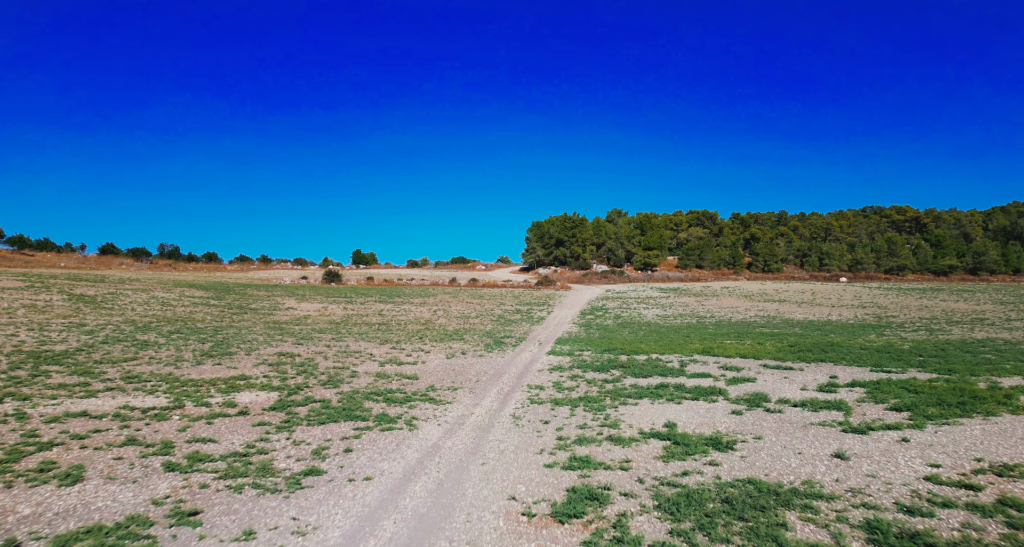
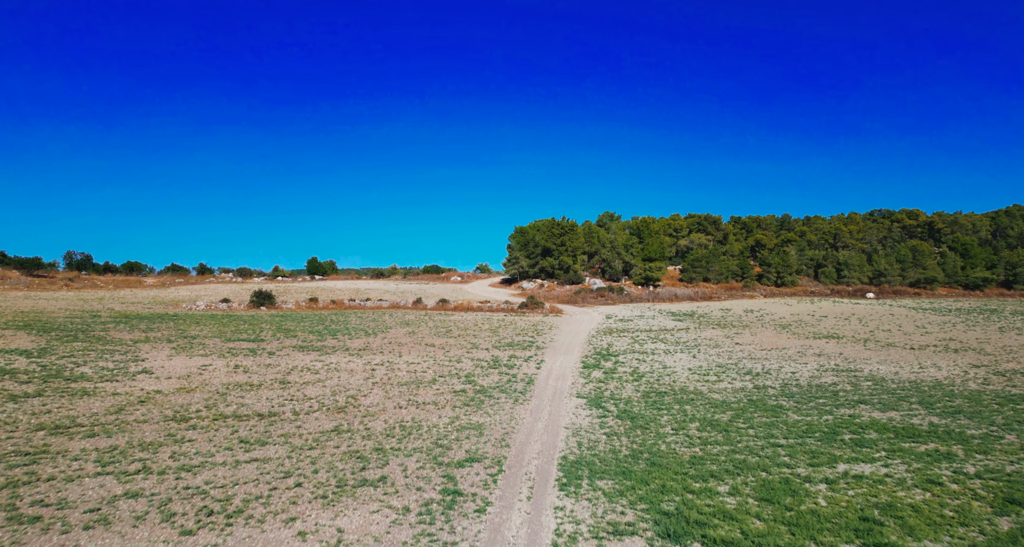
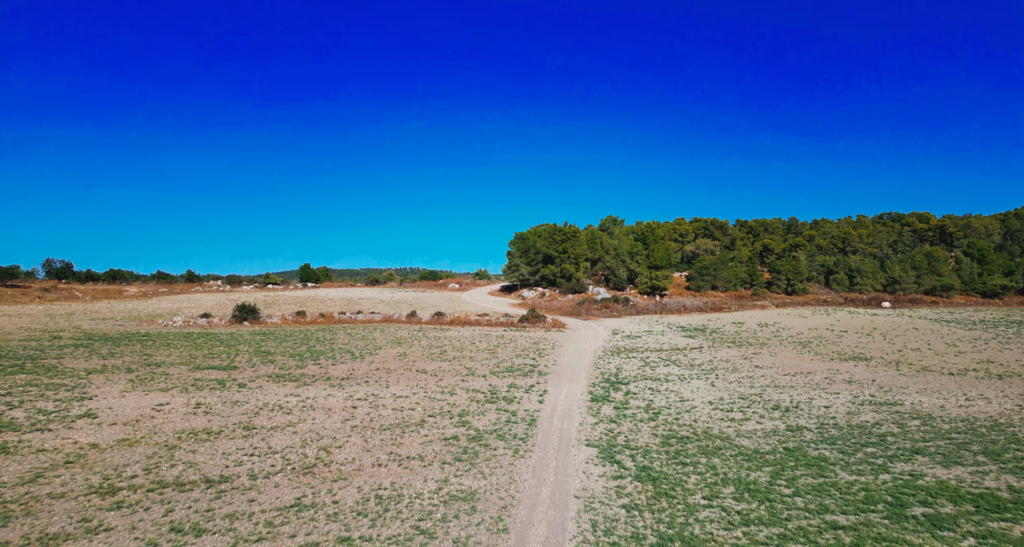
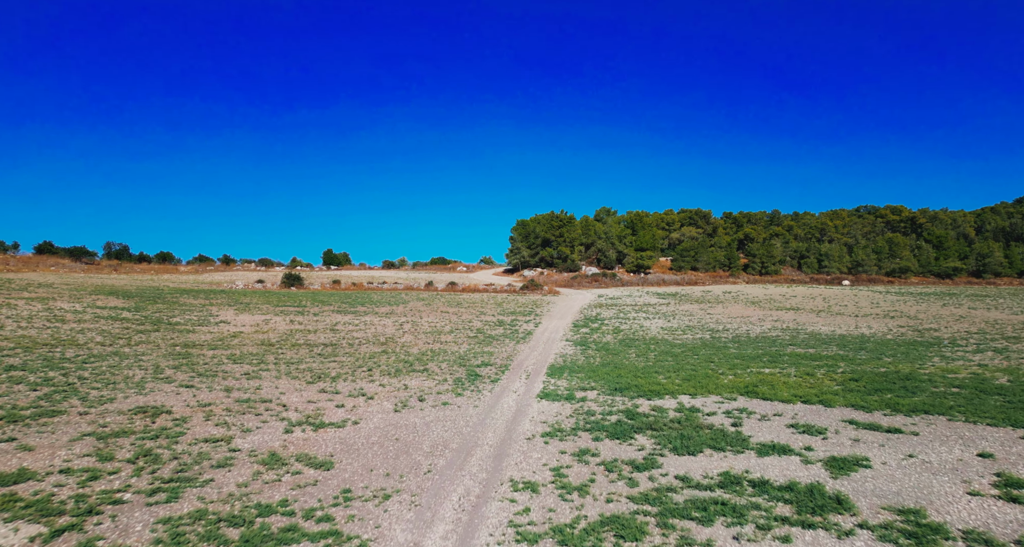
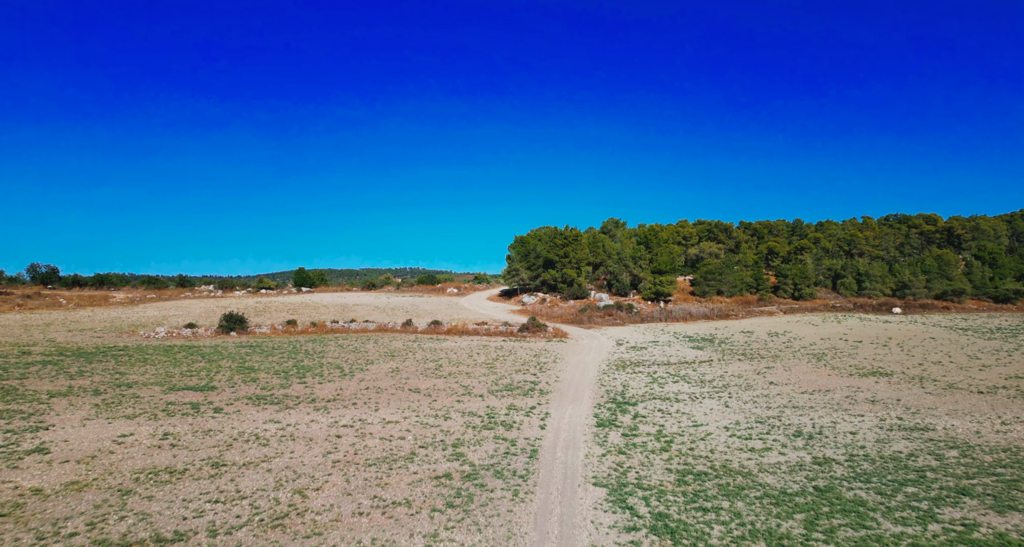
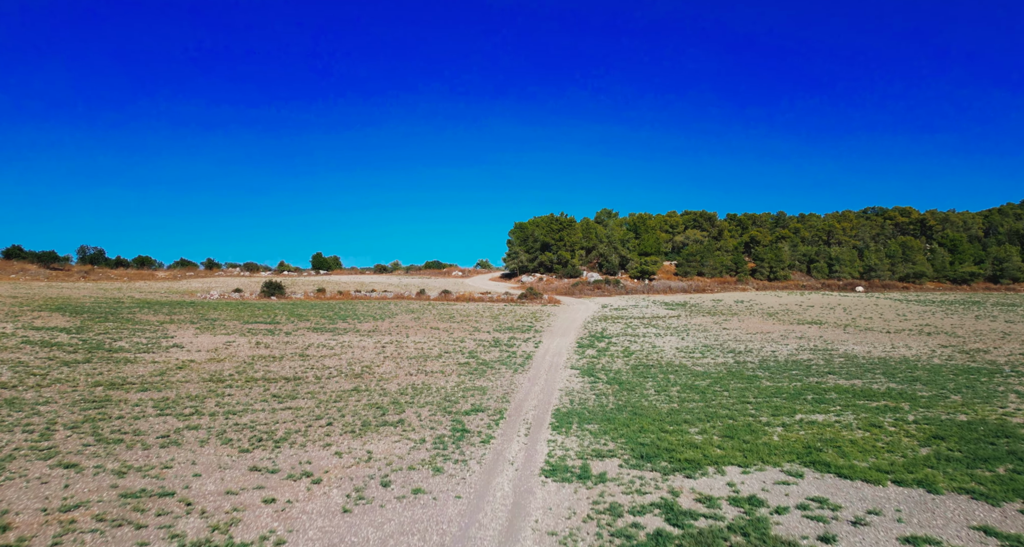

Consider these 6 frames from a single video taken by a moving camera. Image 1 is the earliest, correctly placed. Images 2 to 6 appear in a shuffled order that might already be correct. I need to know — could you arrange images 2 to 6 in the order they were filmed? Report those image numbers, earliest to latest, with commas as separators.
4, 6, 2, 3, 5
